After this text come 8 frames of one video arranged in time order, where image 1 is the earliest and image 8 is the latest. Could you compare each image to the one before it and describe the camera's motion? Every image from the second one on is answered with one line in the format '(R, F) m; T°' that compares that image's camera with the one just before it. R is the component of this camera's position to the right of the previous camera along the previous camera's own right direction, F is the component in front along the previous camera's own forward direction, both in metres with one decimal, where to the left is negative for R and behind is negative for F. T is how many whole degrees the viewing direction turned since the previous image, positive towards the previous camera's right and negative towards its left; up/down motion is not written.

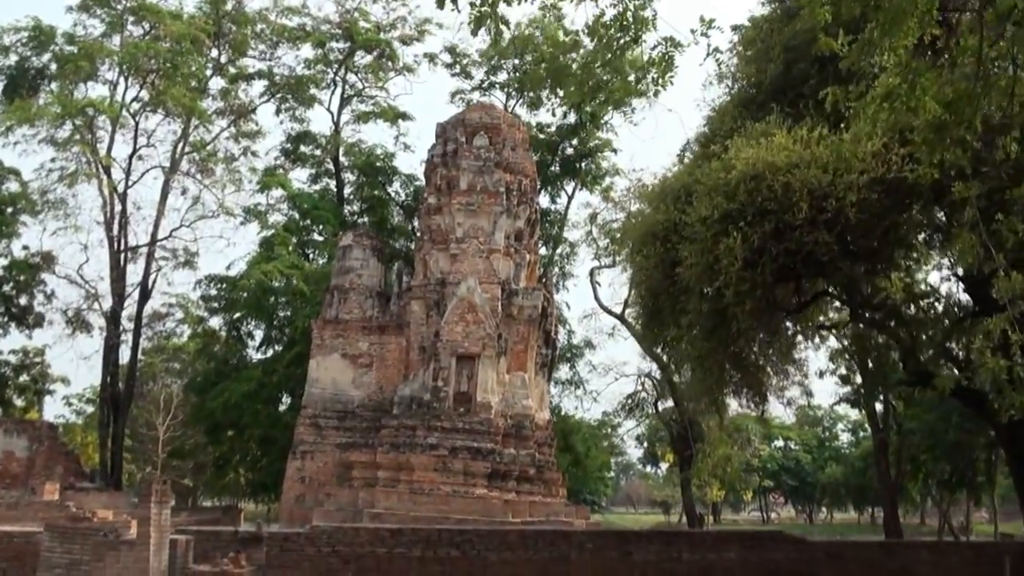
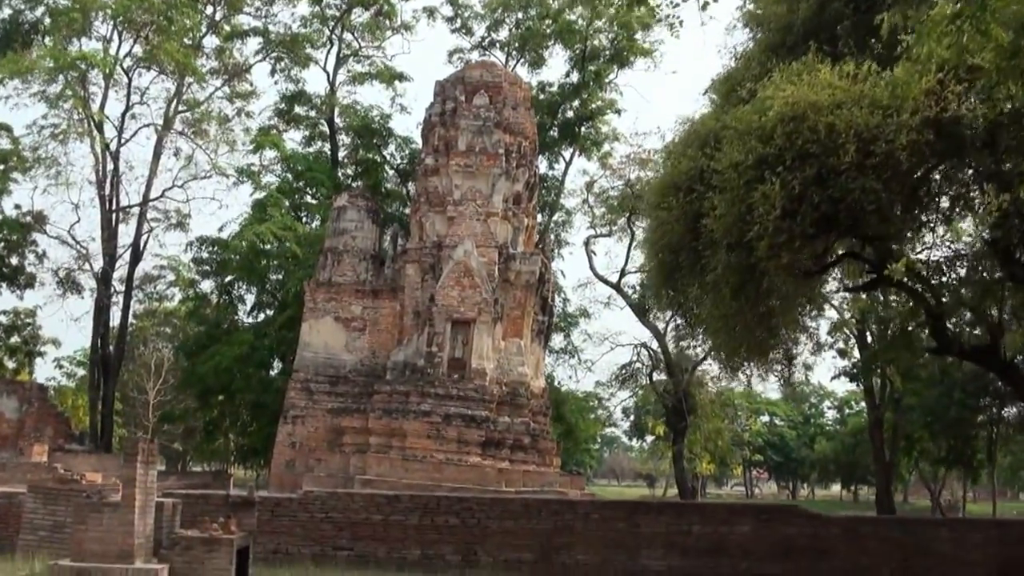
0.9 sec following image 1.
(-0.1, +0.3) m; 0°
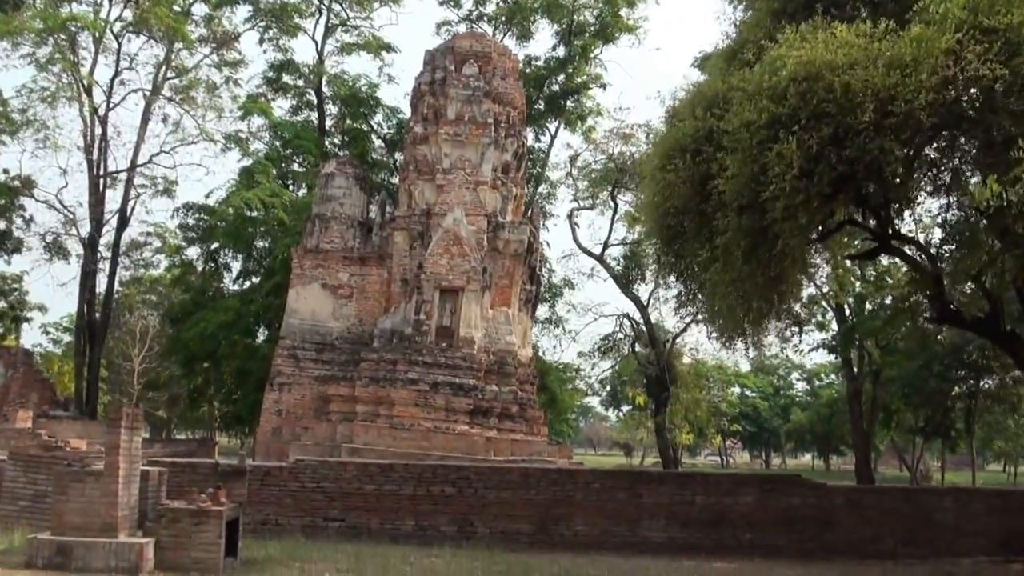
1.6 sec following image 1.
(0.0, +0.1) m; +1°
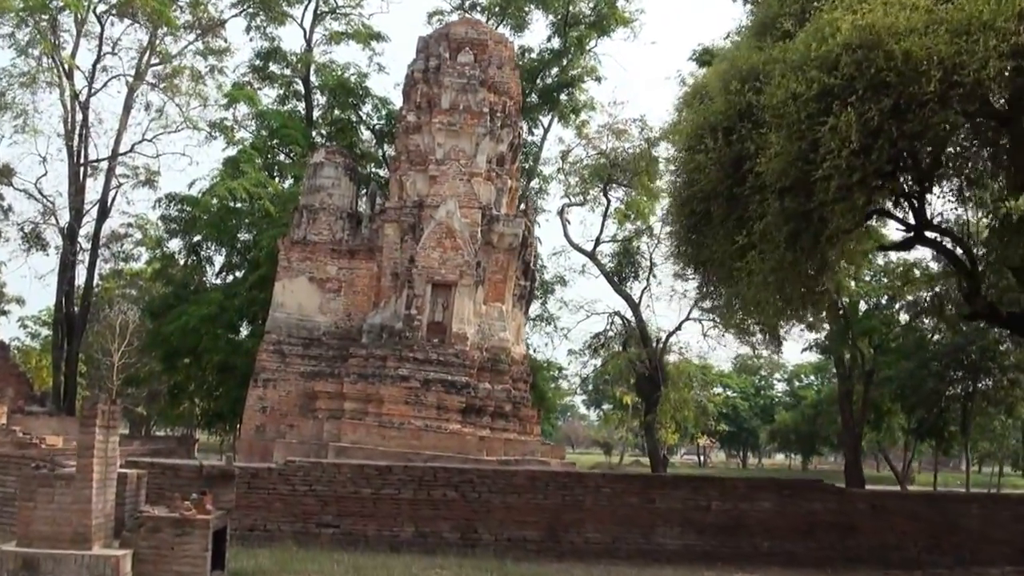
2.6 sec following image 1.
(-0.2, +0.5) m; +1°
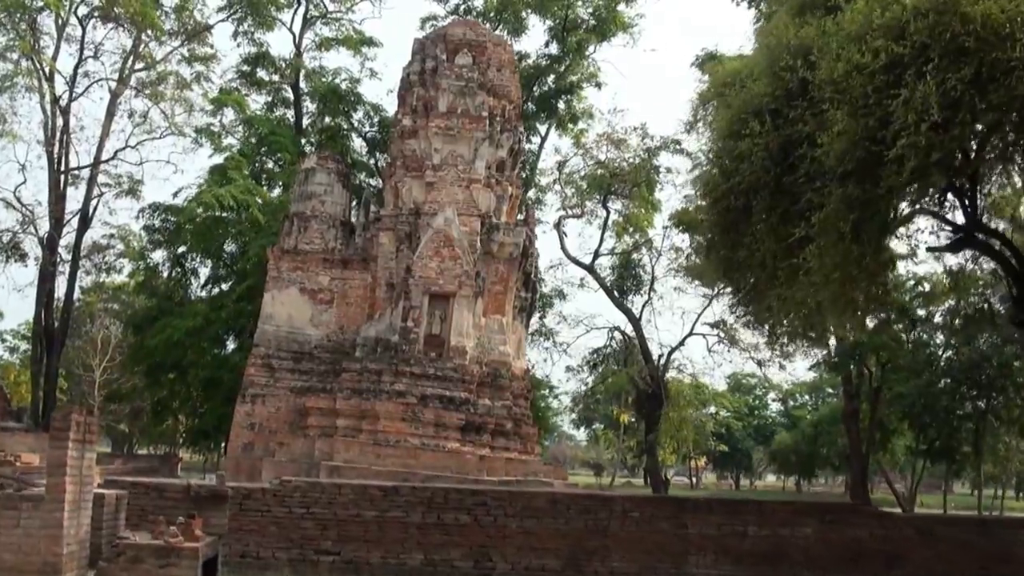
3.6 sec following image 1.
(-0.2, +0.7) m; +1°
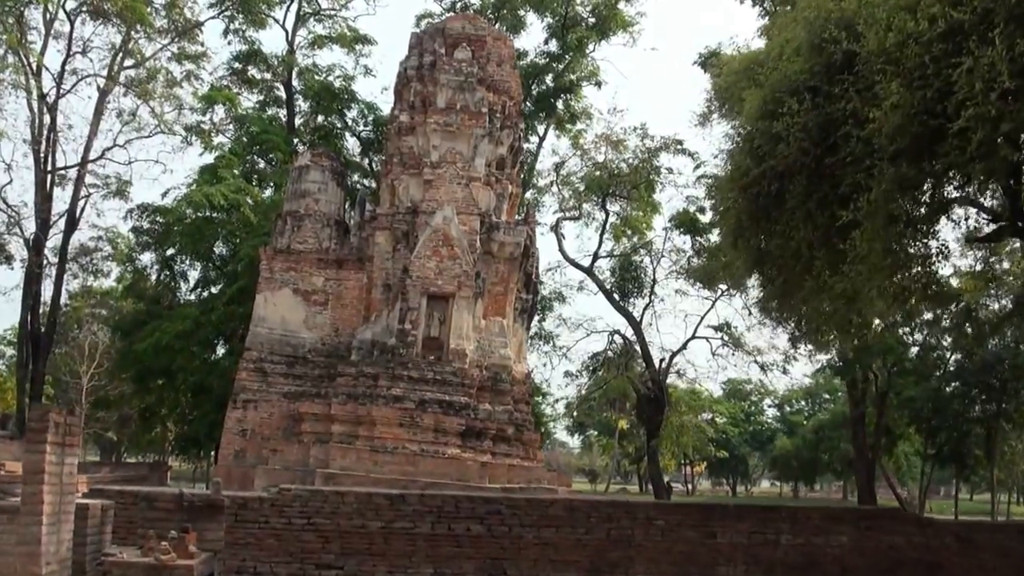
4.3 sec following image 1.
(-0.2, +0.4) m; +1°
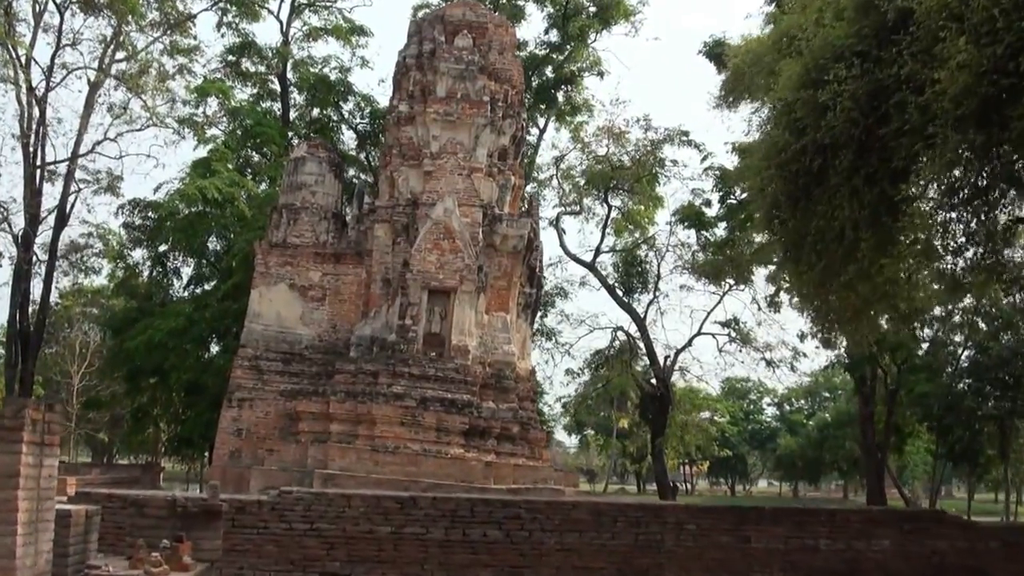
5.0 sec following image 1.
(-0.1, +0.4) m; 0°
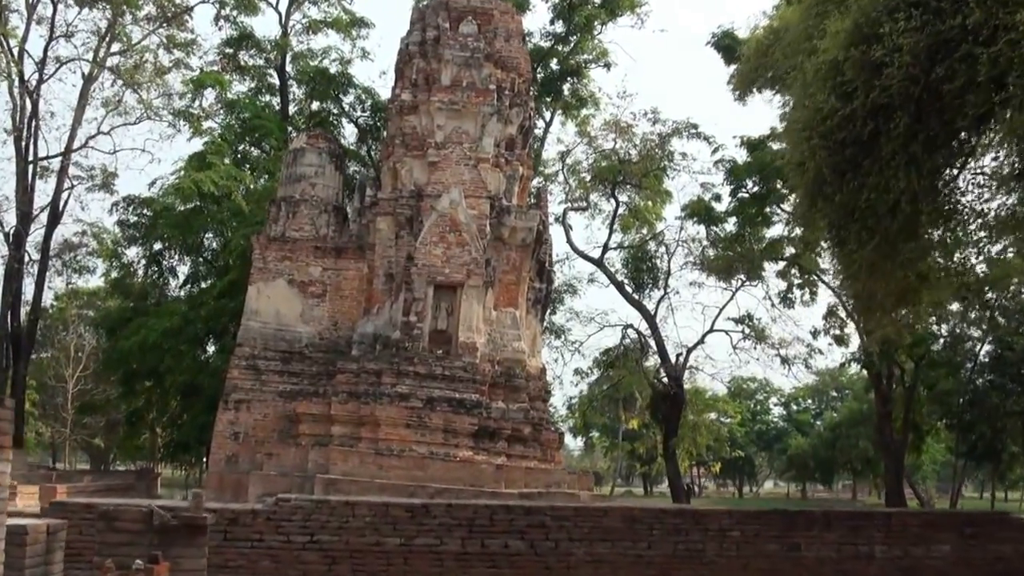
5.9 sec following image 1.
(-0.1, +0.6) m; 0°
